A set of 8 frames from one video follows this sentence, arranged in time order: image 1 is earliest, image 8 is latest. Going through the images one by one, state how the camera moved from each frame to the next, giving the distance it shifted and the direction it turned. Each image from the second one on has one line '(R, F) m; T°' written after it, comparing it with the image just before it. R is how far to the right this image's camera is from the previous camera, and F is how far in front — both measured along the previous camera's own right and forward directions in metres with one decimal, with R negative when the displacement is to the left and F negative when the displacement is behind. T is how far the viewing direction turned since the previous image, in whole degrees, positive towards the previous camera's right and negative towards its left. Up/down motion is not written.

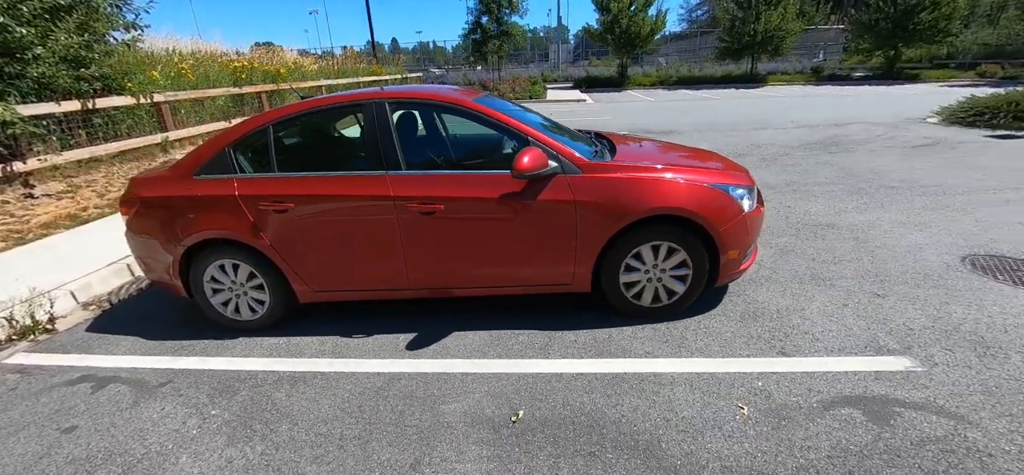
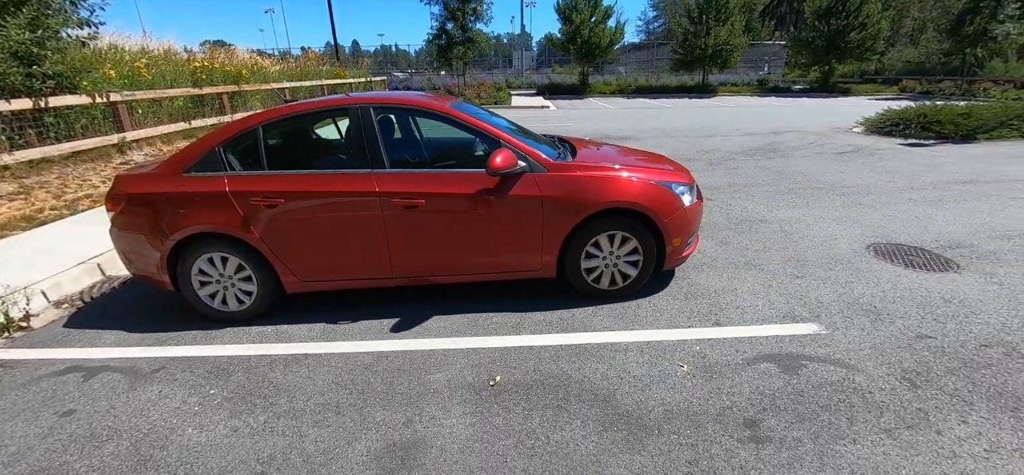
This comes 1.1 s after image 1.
(-0.1, -0.3) m; +5°
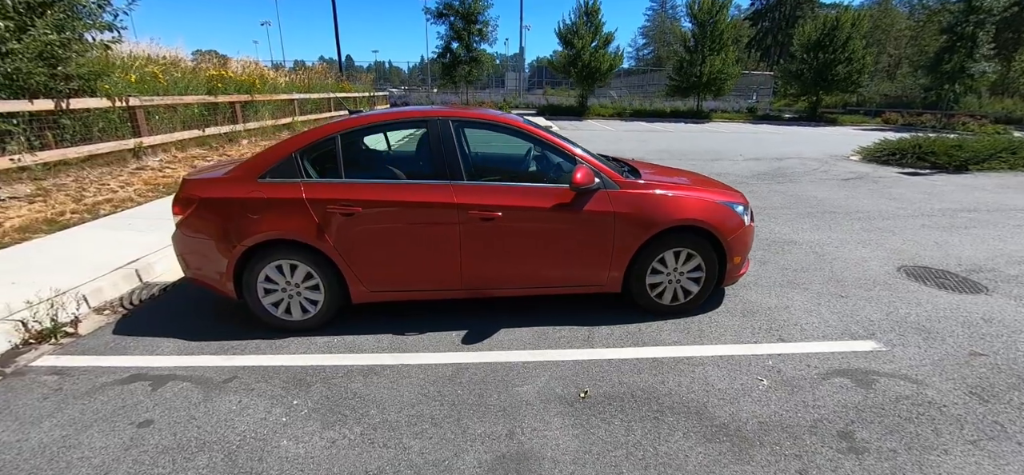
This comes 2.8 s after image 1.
(-0.6, 0.0) m; +2°
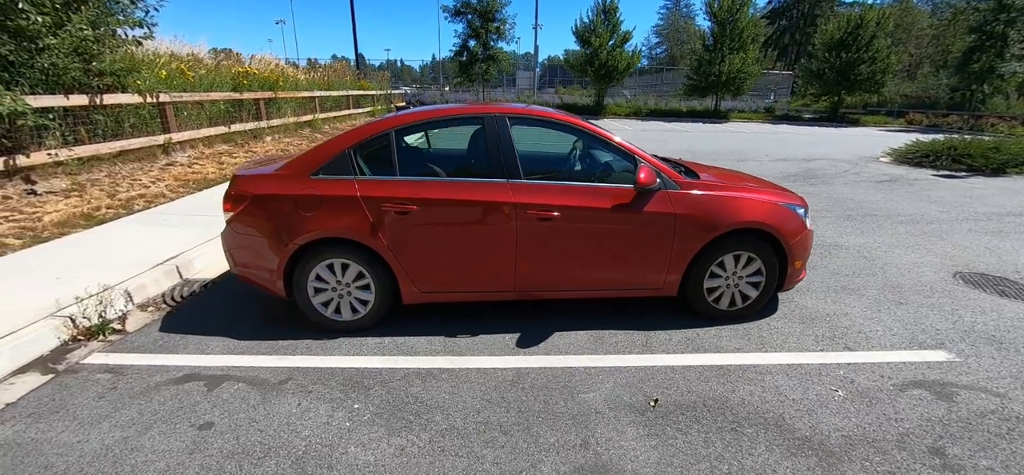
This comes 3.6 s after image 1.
(-0.3, +0.1) m; -1°
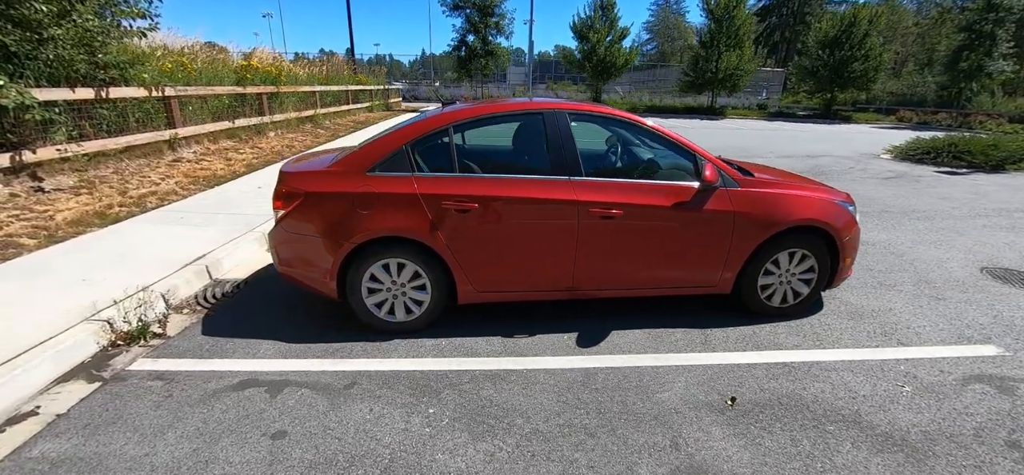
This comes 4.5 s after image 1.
(-0.5, 0.0) m; +2°
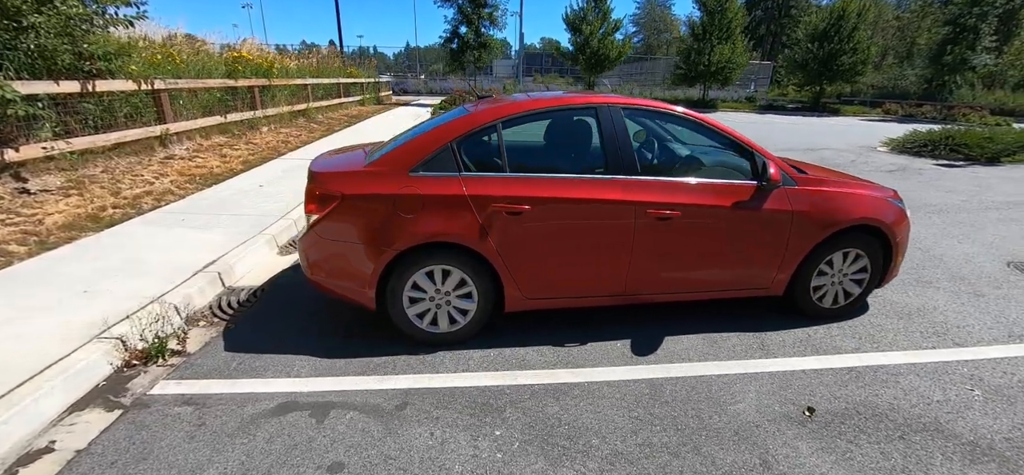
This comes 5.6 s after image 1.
(-0.4, +0.2) m; +2°
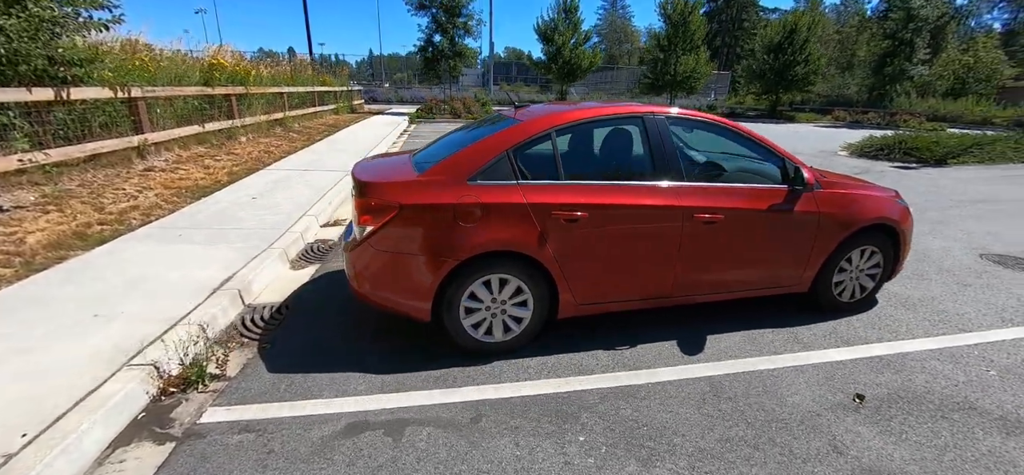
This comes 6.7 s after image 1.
(-0.6, 0.0) m; +5°
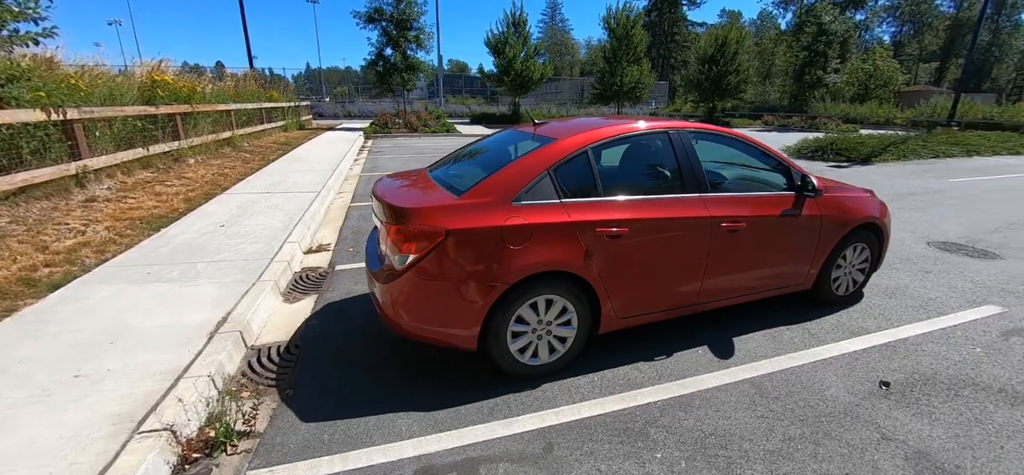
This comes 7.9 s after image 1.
(-0.6, +0.1) m; +7°
